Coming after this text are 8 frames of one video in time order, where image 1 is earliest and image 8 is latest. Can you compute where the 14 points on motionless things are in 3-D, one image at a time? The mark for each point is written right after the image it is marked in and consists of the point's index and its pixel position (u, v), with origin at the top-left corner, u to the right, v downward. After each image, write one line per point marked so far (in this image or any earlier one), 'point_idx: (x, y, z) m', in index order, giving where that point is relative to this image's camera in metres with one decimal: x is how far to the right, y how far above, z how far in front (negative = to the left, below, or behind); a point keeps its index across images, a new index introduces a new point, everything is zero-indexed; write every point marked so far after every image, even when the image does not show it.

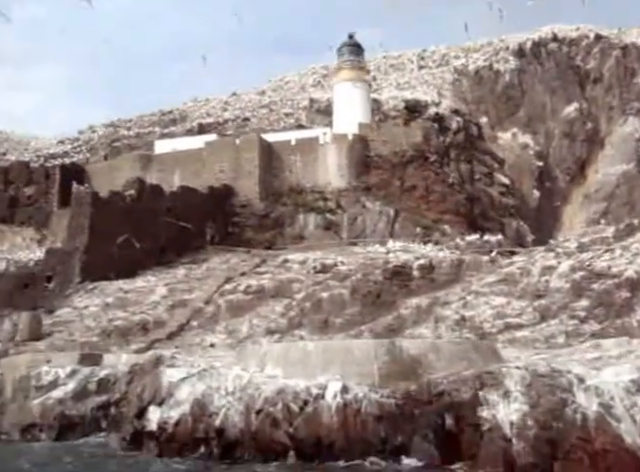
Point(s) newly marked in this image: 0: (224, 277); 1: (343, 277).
0: (-2.7, -1.2, +17.7) m
1: (+0.6, -1.0, +15.2) m
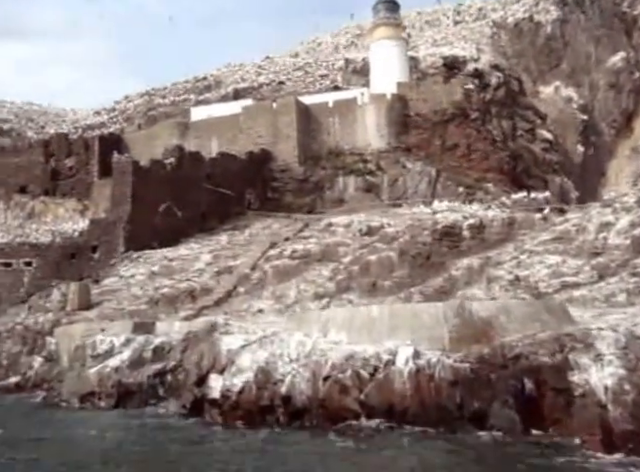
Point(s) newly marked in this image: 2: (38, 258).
0: (-1.5, -0.2, +17.6) m
1: (+1.7, -0.1, +14.9) m
2: (-8.5, -0.7, +18.7) m
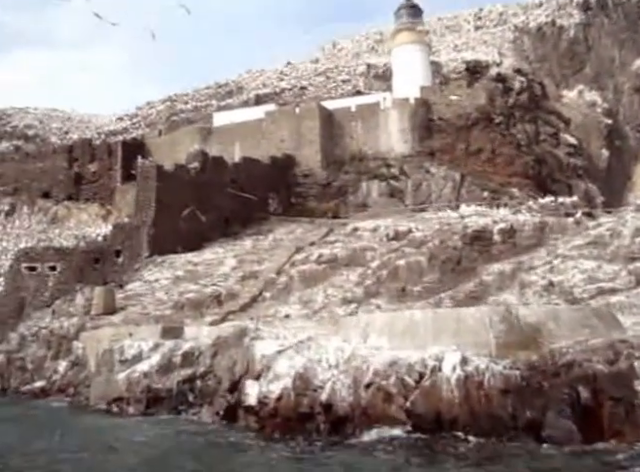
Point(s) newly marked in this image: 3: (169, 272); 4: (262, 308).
0: (-0.8, -0.3, +17.5) m
1: (+2.4, -0.2, +14.7) m
2: (-7.8, -0.8, +18.7) m
3: (-4.4, -1.0, +17.9) m
4: (-1.4, -1.7, +15.0) m
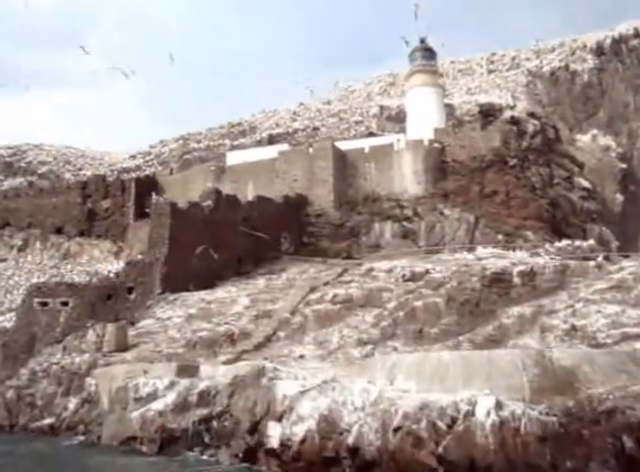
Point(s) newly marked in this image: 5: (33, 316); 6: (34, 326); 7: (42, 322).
0: (-0.3, -1.4, +17.3) m
1: (+2.8, -1.2, +14.5) m
2: (-7.4, -1.9, +18.6) m
3: (-4.0, -2.1, +17.7) m
4: (-1.1, -2.7, +14.7) m
5: (-8.6, -2.4, +18.4) m
6: (-8.4, -2.7, +18.3) m
7: (-8.2, -2.6, +18.3) m
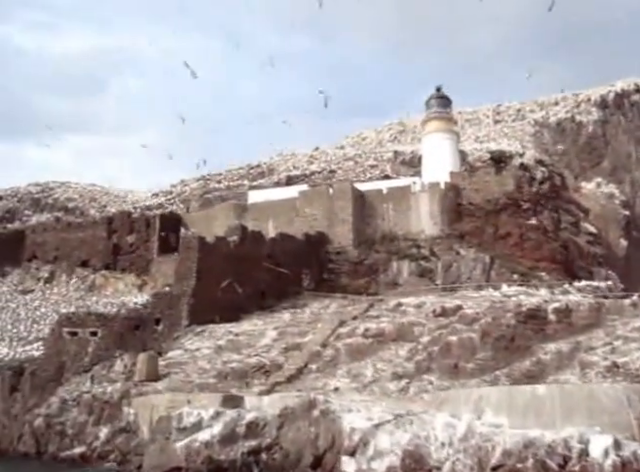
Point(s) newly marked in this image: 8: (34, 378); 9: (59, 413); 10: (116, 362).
0: (+0.4, -2.4, +17.6) m
1: (+3.6, -2.1, +14.9) m
2: (-6.6, -2.8, +18.7) m
3: (-3.2, -3.1, +17.9) m
4: (-0.3, -3.5, +14.9) m
5: (-7.8, -3.3, +18.5) m
6: (-7.7, -3.6, +18.4) m
7: (-7.5, -3.5, +18.4) m
8: (-8.4, -4.2, +18.2) m
9: (-7.1, -4.8, +16.8) m
10: (-6.0, -3.7, +18.0) m
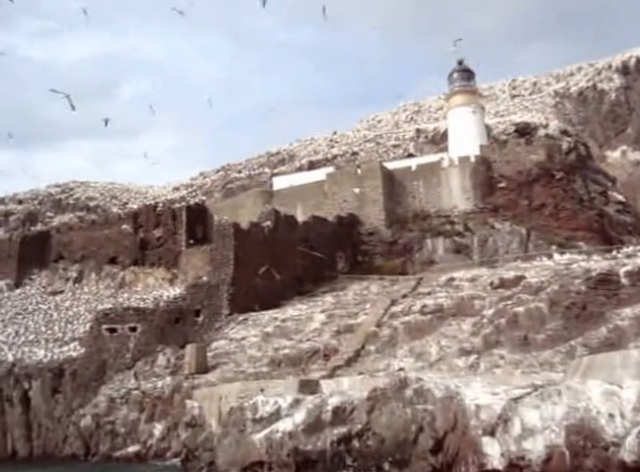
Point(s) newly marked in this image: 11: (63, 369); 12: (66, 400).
0: (+1.8, -1.8, +17.1) m
1: (+4.9, -1.3, +14.3) m
2: (-5.2, -2.6, +18.1) m
3: (-1.8, -2.6, +17.3) m
4: (+1.2, -2.9, +14.4) m
5: (-6.4, -3.1, +17.9) m
6: (-6.3, -3.4, +17.8) m
7: (-6.1, -3.3, +17.8) m
8: (-7.0, -4.1, +17.6) m
9: (-5.5, -4.6, +16.3) m
10: (-4.6, -3.4, +17.4) m
11: (-7.5, -3.9, +18.0) m
12: (-7.2, -4.6, +17.4) m
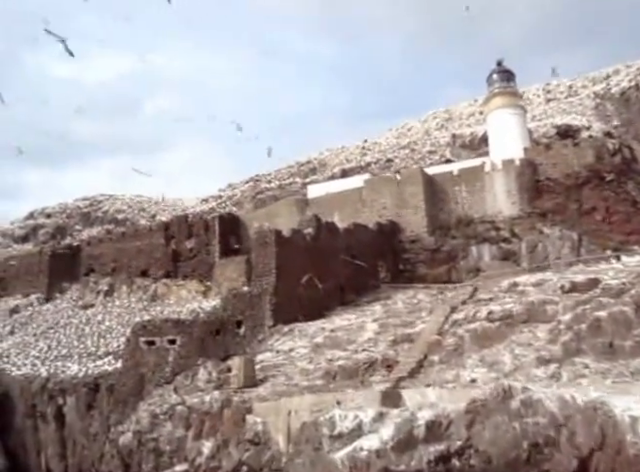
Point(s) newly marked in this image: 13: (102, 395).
0: (+3.2, -1.9, +16.0) m
1: (+6.3, -1.2, +13.2) m
2: (-3.8, -2.8, +17.1) m
3: (-0.4, -2.8, +16.3) m
4: (+2.5, -2.9, +13.3) m
5: (-5.0, -3.3, +16.9) m
6: (-4.9, -3.6, +16.8) m
7: (-4.6, -3.4, +16.8) m
8: (-5.6, -4.2, +16.6) m
9: (-4.2, -4.7, +15.2) m
10: (-3.2, -3.6, +16.4) m
11: (-6.1, -4.1, +17.0) m
12: (-5.8, -4.8, +16.4) m
13: (-5.9, -4.3, +16.7) m
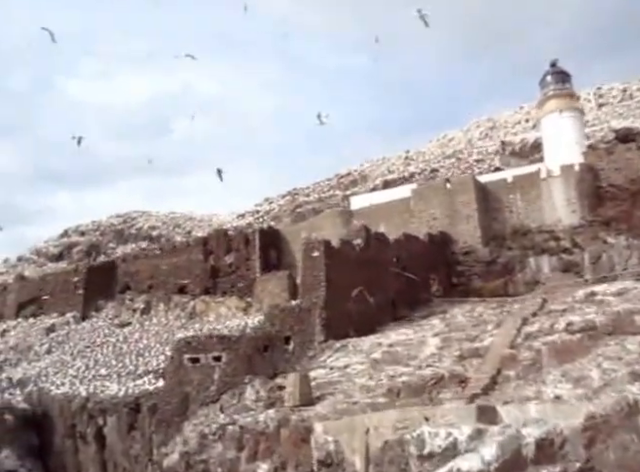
0: (+4.6, -2.0, +14.7) m
1: (+7.5, -1.3, +11.8) m
2: (-2.4, -3.0, +16.1) m
3: (+1.0, -2.9, +15.1) m
4: (+3.8, -3.0, +12.0) m
5: (-3.5, -3.6, +16.0) m
6: (-3.4, -3.8, +15.8) m
7: (-3.2, -3.7, +15.8) m
8: (-4.1, -4.5, +15.7) m
9: (-2.8, -4.9, +14.2) m
10: (-1.7, -3.8, +15.3) m
11: (-4.6, -4.3, +16.1) m
12: (-4.3, -5.0, +15.4) m
13: (-4.4, -4.6, +15.8) m
